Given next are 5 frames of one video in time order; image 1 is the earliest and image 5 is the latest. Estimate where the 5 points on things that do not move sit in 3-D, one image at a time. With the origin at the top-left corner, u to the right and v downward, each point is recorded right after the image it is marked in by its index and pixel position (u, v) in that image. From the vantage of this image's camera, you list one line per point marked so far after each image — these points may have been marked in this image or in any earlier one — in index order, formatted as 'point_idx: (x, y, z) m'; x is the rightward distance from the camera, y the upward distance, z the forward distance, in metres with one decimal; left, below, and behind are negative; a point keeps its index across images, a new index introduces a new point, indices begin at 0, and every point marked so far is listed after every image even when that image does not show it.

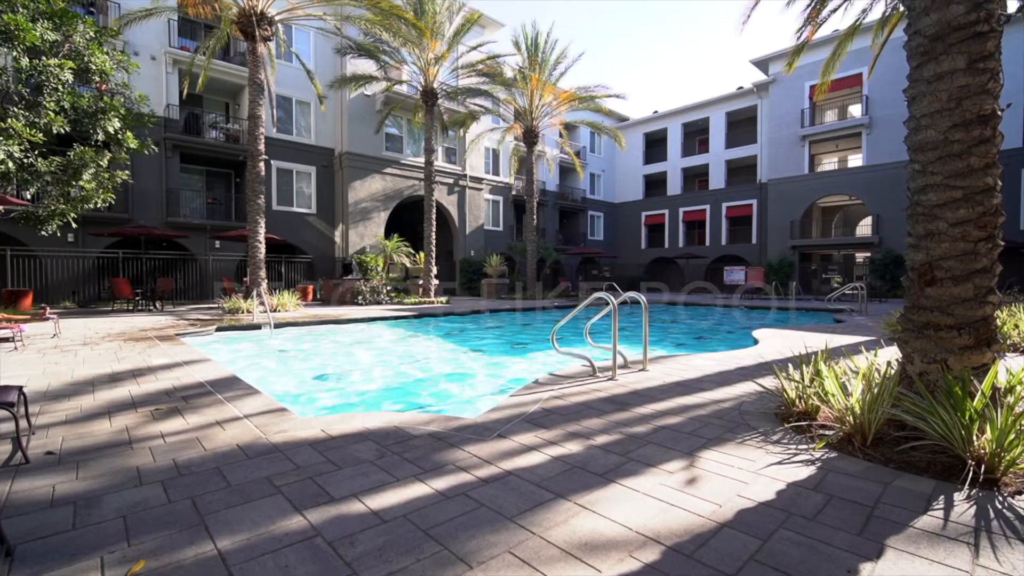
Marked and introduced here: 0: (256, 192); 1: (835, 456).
0: (-7.3, +2.7, +14.4) m
1: (+1.8, -0.9, +2.8) m
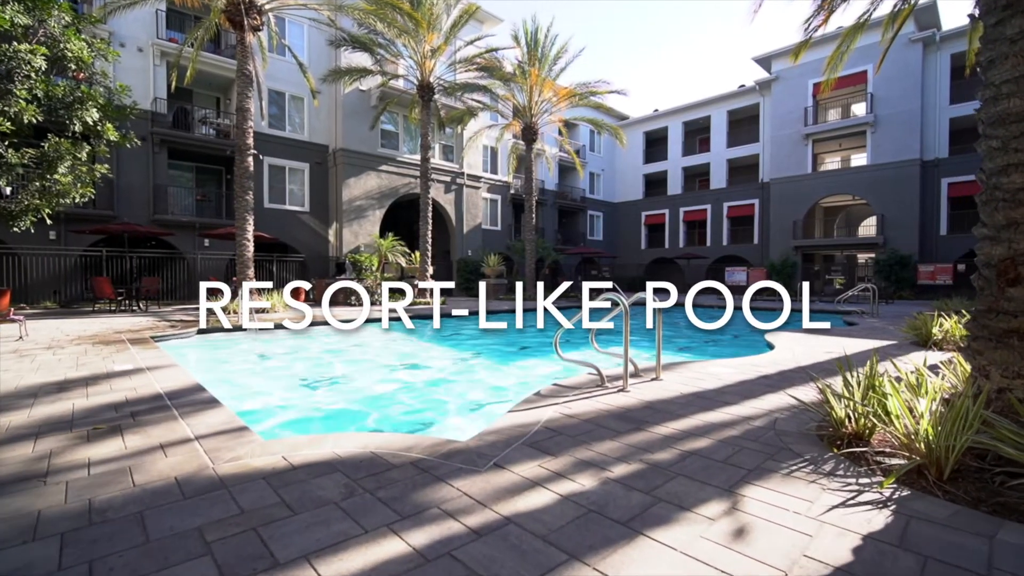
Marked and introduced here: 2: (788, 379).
0: (-7.3, +2.7, +13.8) m
1: (+1.8, -0.9, +2.3) m
2: (+2.6, -0.9, +4.9) m
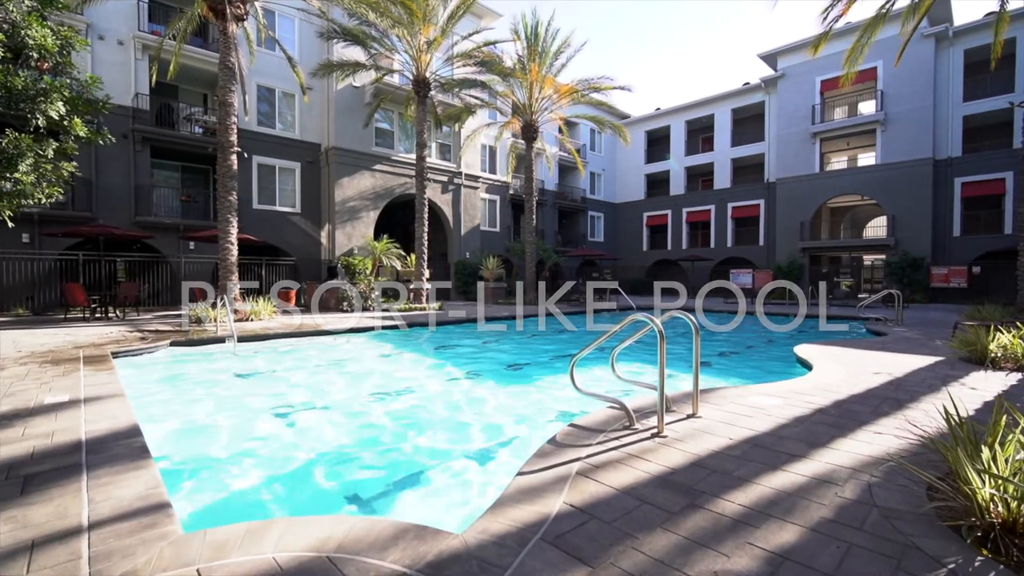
0: (-7.3, +2.6, +13.0) m
1: (+1.9, -1.1, +1.4) m
2: (+2.7, -1.0, +4.0) m
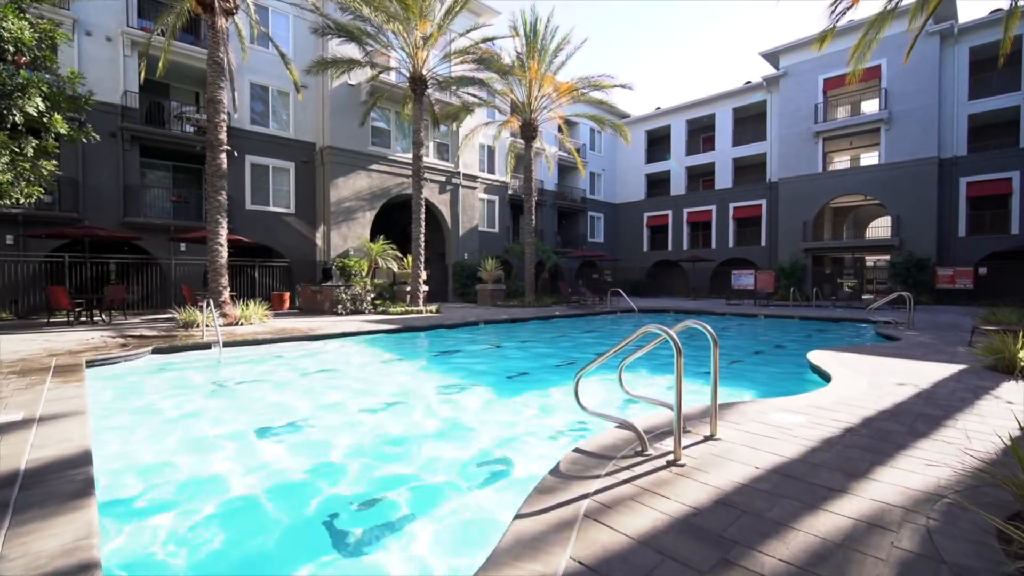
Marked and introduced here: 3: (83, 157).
0: (-7.3, +2.5, +12.5) m
1: (+1.8, -1.1, +1.0) m
2: (+2.7, -1.1, +3.6) m
3: (-12.4, +3.8, +14.6) m
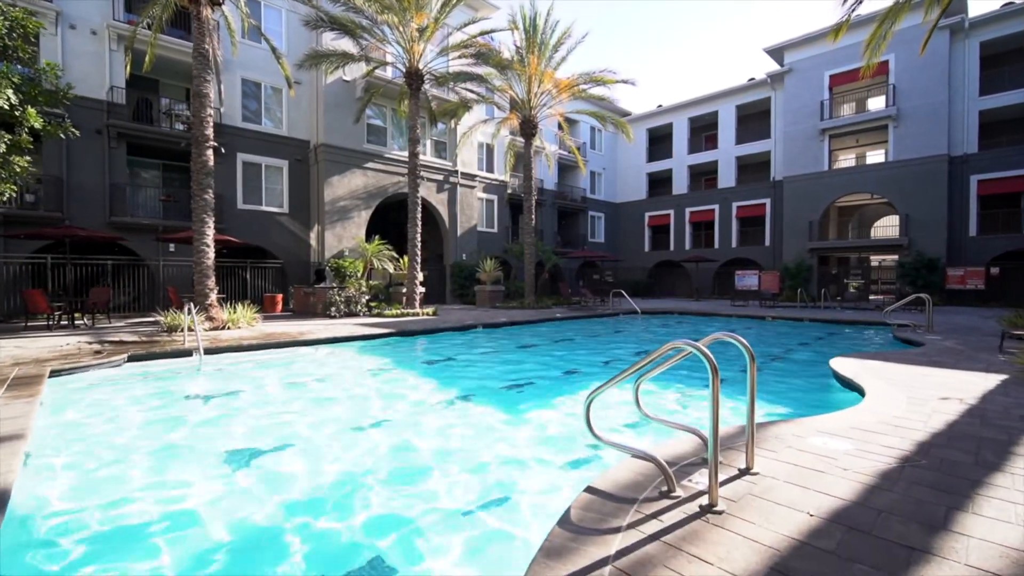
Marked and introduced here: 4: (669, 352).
0: (-7.3, +2.4, +12.0) m
1: (+1.8, -1.2, +0.5) m
2: (+2.7, -1.1, +3.1) m
3: (-12.4, +3.7, +14.0) m
4: (+0.9, -0.4, +2.9) m
